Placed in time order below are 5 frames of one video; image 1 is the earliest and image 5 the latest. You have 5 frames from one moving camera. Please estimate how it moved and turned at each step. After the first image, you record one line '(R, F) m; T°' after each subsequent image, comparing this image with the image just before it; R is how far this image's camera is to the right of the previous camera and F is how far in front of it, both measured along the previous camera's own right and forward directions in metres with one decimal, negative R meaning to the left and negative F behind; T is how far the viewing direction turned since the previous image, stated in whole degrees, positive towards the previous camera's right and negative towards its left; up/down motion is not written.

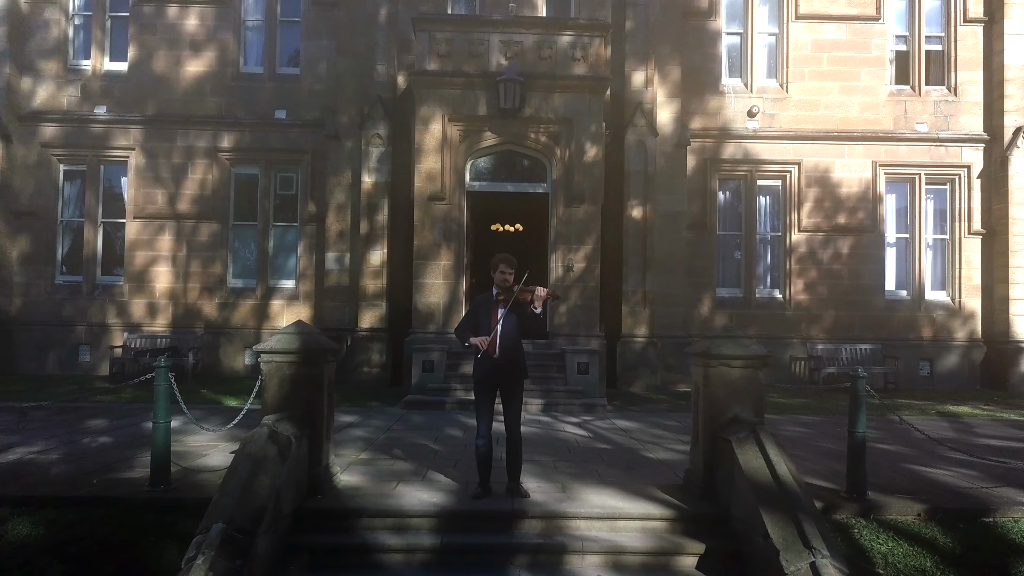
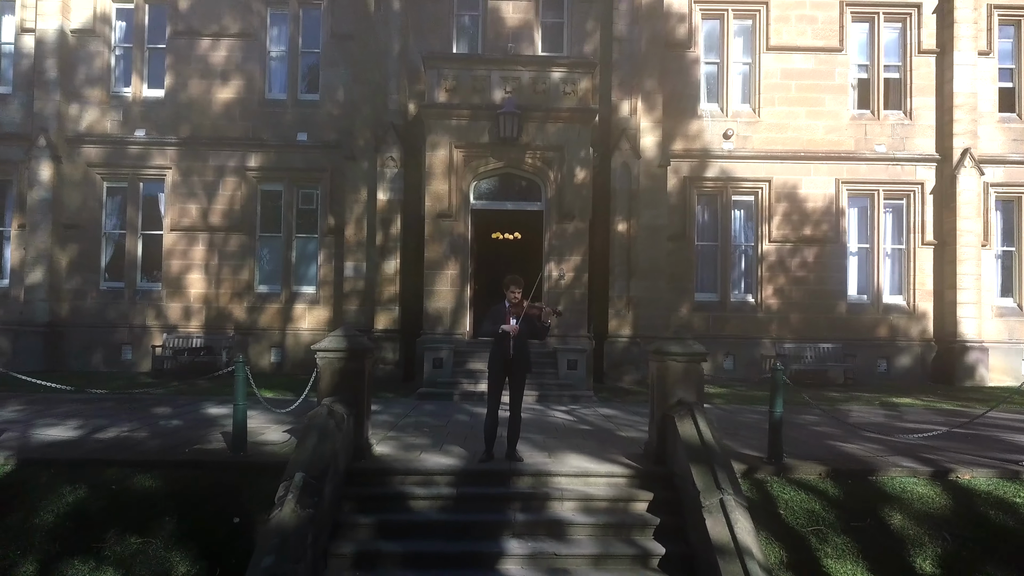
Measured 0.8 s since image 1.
(0.0, -1.5) m; 0°
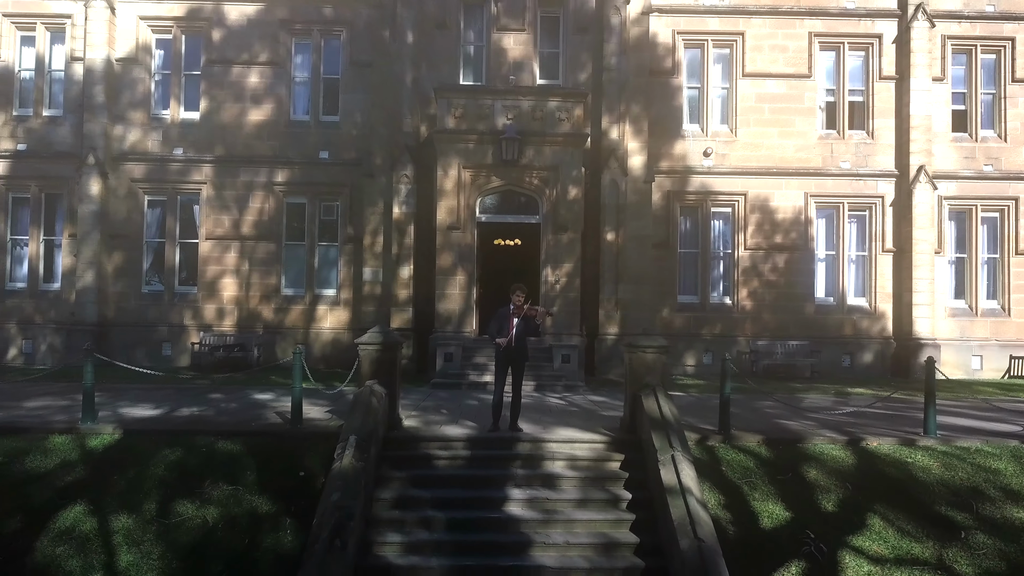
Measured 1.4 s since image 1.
(0.0, -1.7) m; 0°
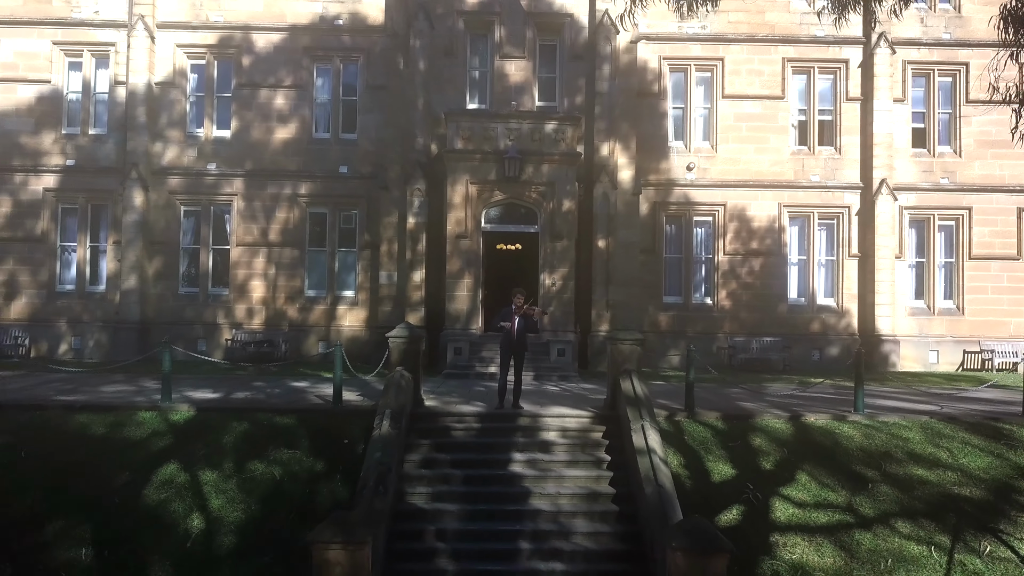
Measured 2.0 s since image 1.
(0.0, -1.8) m; 0°
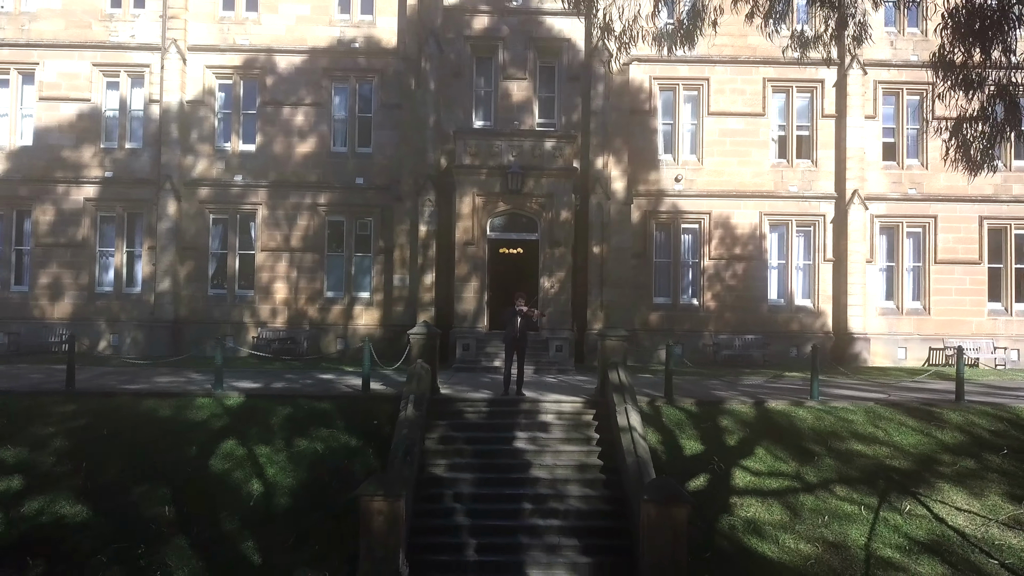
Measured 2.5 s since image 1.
(-0.1, -1.6) m; 0°
